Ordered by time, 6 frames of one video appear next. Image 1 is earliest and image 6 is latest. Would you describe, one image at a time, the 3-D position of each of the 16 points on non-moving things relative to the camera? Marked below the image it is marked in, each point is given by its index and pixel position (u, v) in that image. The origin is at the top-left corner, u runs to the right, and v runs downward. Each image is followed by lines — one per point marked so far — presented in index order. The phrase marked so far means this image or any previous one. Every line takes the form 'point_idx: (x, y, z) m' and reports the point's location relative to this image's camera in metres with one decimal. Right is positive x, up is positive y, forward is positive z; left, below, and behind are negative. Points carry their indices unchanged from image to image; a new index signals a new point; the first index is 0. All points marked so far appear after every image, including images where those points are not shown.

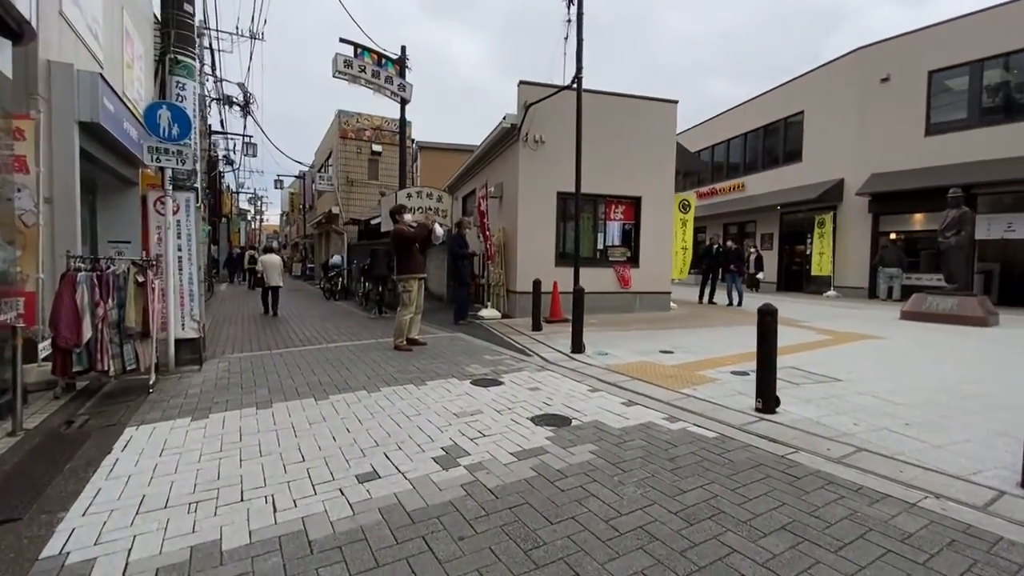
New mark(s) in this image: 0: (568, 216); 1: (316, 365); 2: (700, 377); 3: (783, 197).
0: (+1.3, +1.7, +11.3) m
1: (-2.6, -1.0, +6.2) m
2: (+2.3, -1.1, +5.8) m
3: (+11.3, +3.8, +19.8) m
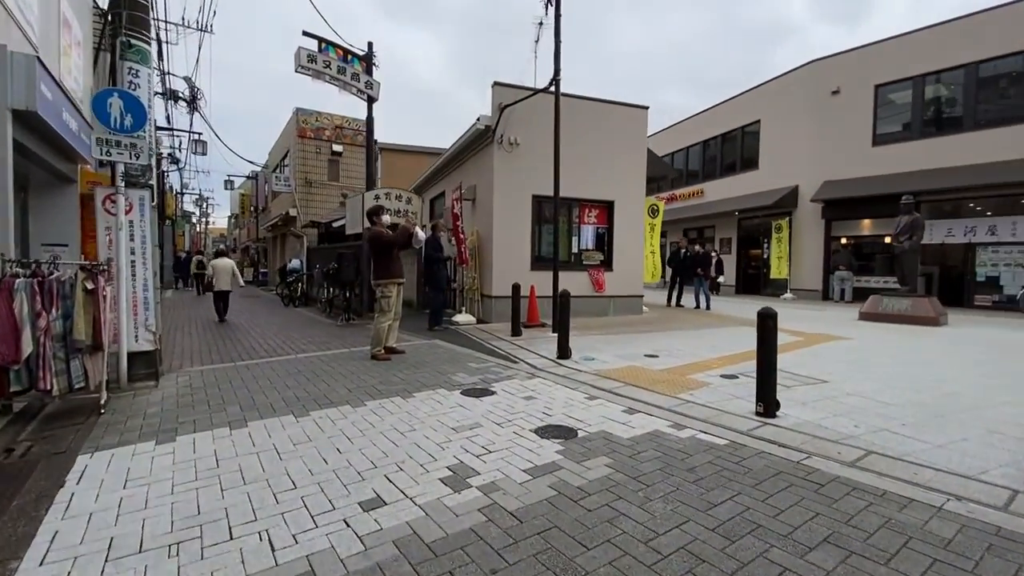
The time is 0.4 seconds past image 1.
0: (+0.7, +1.6, +11.1) m
1: (-2.7, -1.1, +5.8) m
2: (+2.2, -1.1, +5.7) m
3: (+9.9, +3.7, +20.6) m
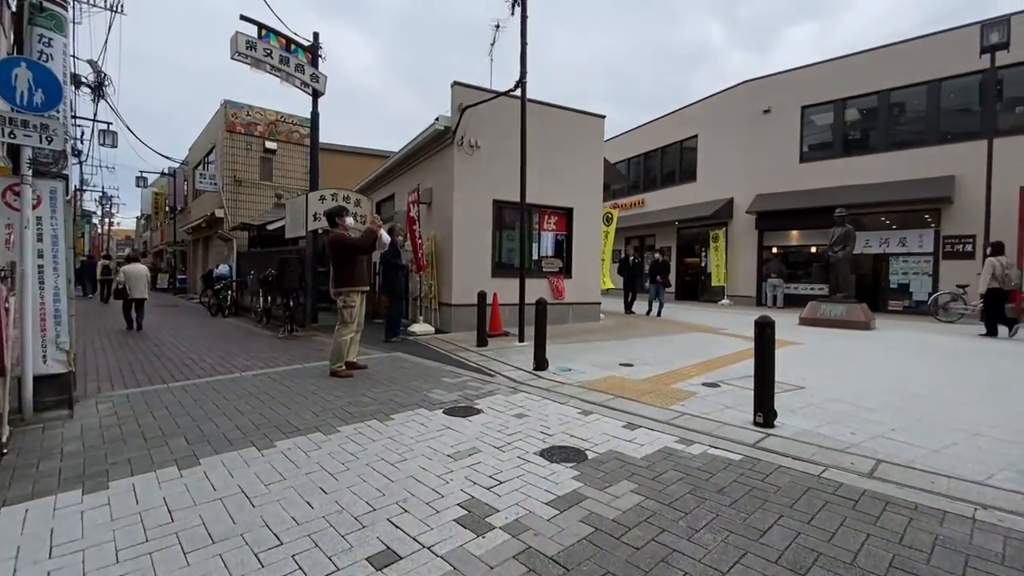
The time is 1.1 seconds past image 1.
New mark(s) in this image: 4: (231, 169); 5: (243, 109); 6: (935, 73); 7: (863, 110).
0: (-0.2, +1.4, +10.8) m
1: (-2.9, -1.2, +5.0) m
2: (+2.0, -1.2, +5.6) m
3: (+7.6, +3.4, +21.4) m
4: (-10.7, +4.5, +18.1) m
5: (-10.5, +6.9, +18.5) m
6: (+13.5, +6.9, +15.2) m
7: (+12.3, +6.2, +16.7) m
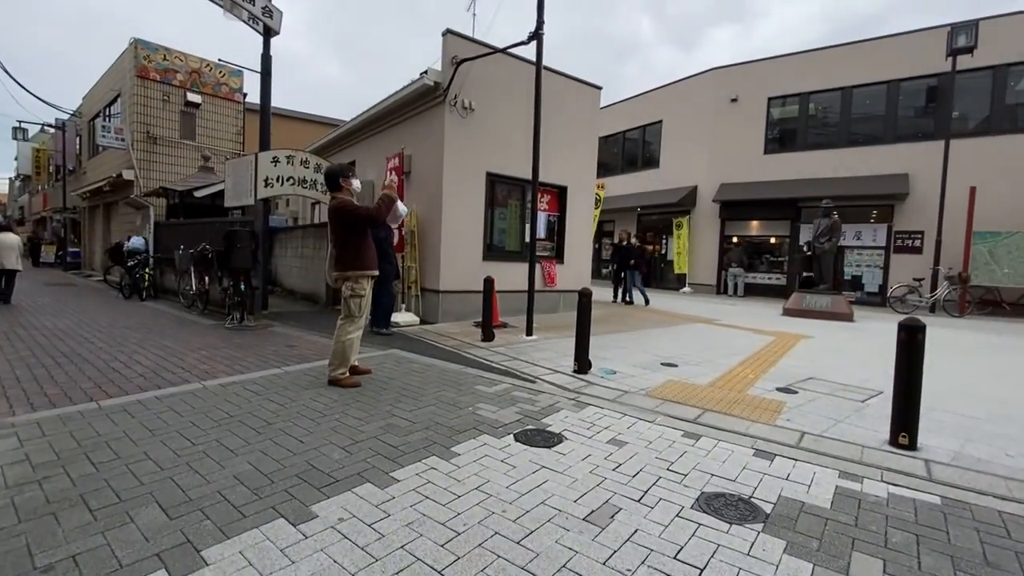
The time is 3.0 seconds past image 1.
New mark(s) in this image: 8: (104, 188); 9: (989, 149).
0: (-0.3, +1.7, +9.6) m
1: (-2.2, -1.1, +3.5) m
2: (+2.5, -1.1, +4.9) m
3: (+5.9, +4.0, +21.2) m
4: (-11.7, +5.2, +15.1) m
5: (-11.5, +7.7, +15.4) m
6: (+12.7, +7.1, +15.7) m
7: (+11.3, +6.6, +17.1) m
8: (-14.4, +3.5, +16.8) m
9: (+14.3, +4.2, +14.2) m
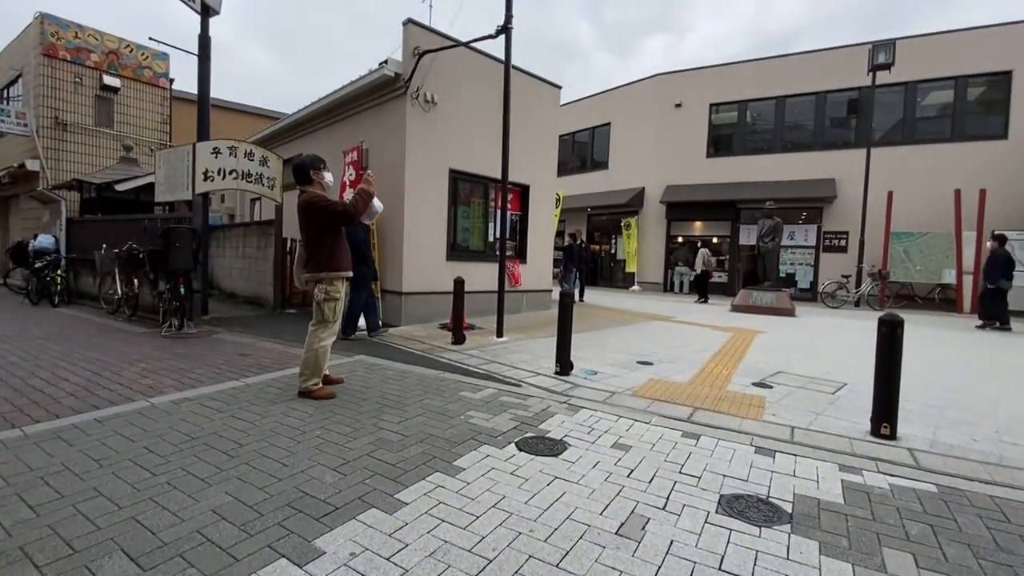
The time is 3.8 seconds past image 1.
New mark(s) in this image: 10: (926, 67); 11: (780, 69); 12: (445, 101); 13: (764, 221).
0: (-1.1, +1.7, +9.3) m
1: (-2.1, -1.1, +3.1) m
2: (+2.4, -1.1, +5.0) m
3: (+3.7, +4.0, +21.5) m
4: (-13.1, +5.1, +13.4) m
5: (-12.9, +7.5, +13.8) m
6: (+11.1, +7.3, +17.0) m
7: (+9.5, +6.7, +18.1) m
8: (-15.9, +3.4, +14.8) m
9: (+12.9, +4.3, +15.6) m
10: (+13.5, +7.2, +15.5) m
11: (+10.0, +8.2, +17.7) m
12: (-1.3, +3.5, +8.8) m
13: (+6.8, +1.8, +12.8) m
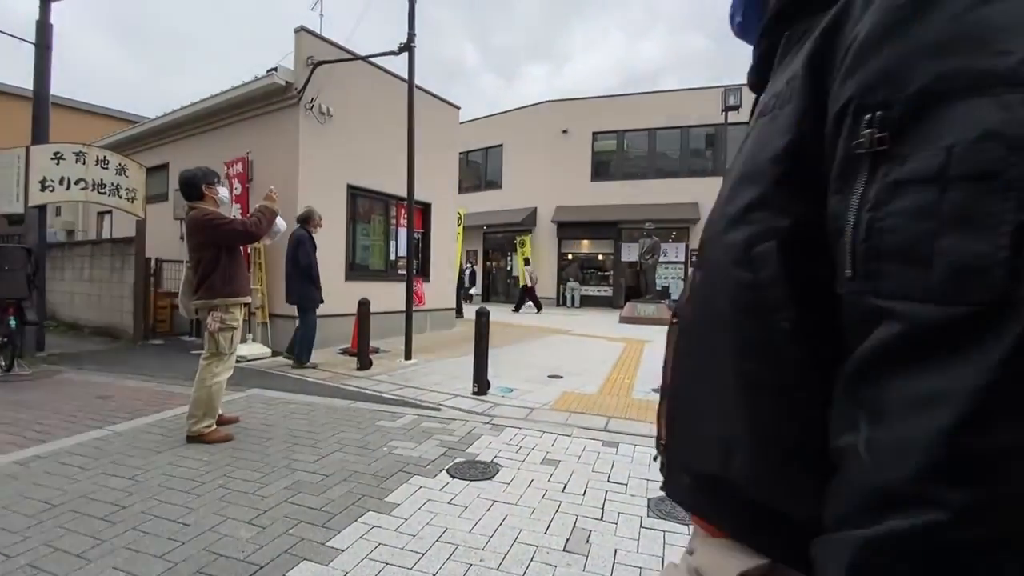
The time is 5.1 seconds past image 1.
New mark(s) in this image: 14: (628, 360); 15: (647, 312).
0: (-2.9, +1.3, +8.9) m
1: (-2.5, -1.3, +2.5) m
2: (+1.5, -1.3, +5.4) m
3: (-1.1, +3.2, +22.0) m
4: (-15.6, +4.3, +10.3) m
5: (-15.6, +6.7, +10.8) m
6: (+7.1, +6.8, +19.3) m
7: (+5.3, +6.1, +20.1) m
8: (-18.7, +2.5, +11.0) m
9: (+9.2, +3.9, +18.3) m
10: (+9.7, +6.9, +18.3) m
11: (+5.8, +7.7, +19.8) m
12: (-3.0, +3.1, +8.4) m
13: (+3.9, +1.4, +14.1) m
14: (+1.9, -1.2, +7.8) m
15: (+3.9, -0.7, +13.6) m
